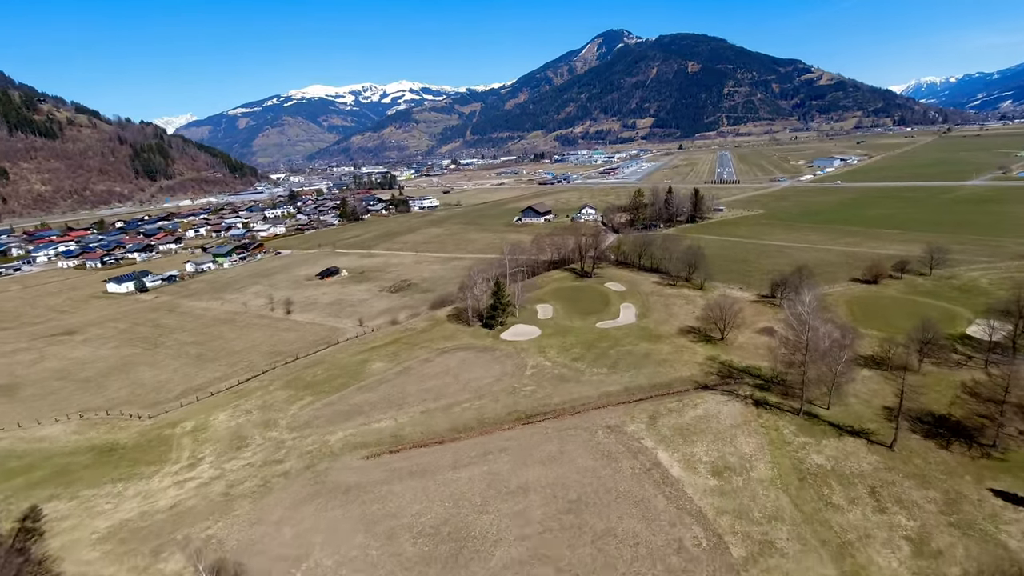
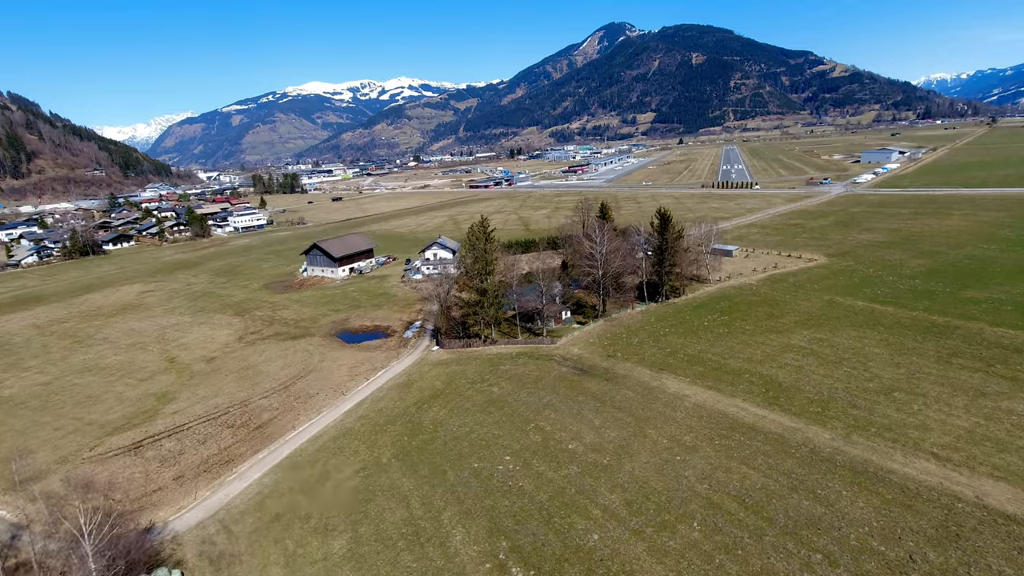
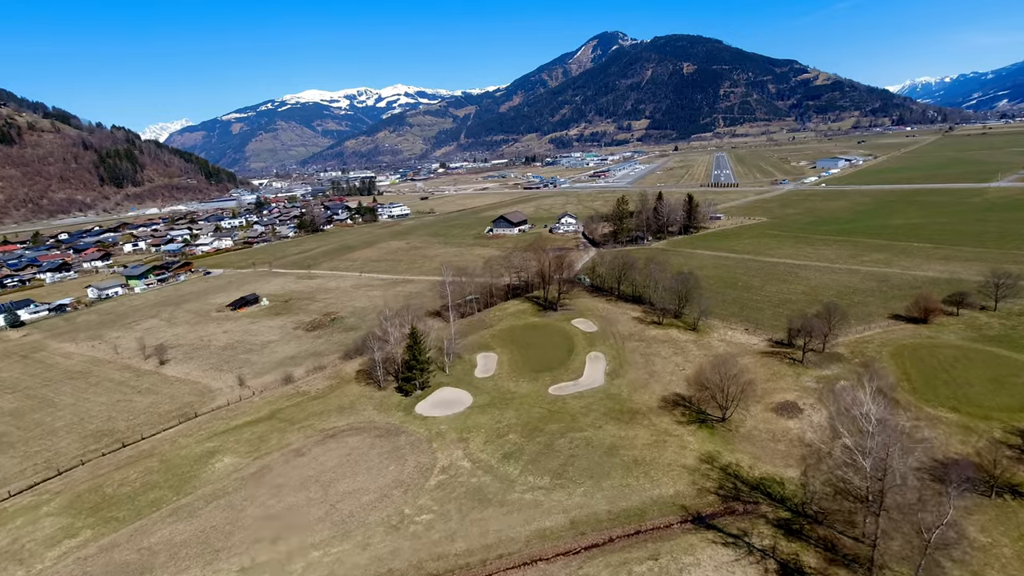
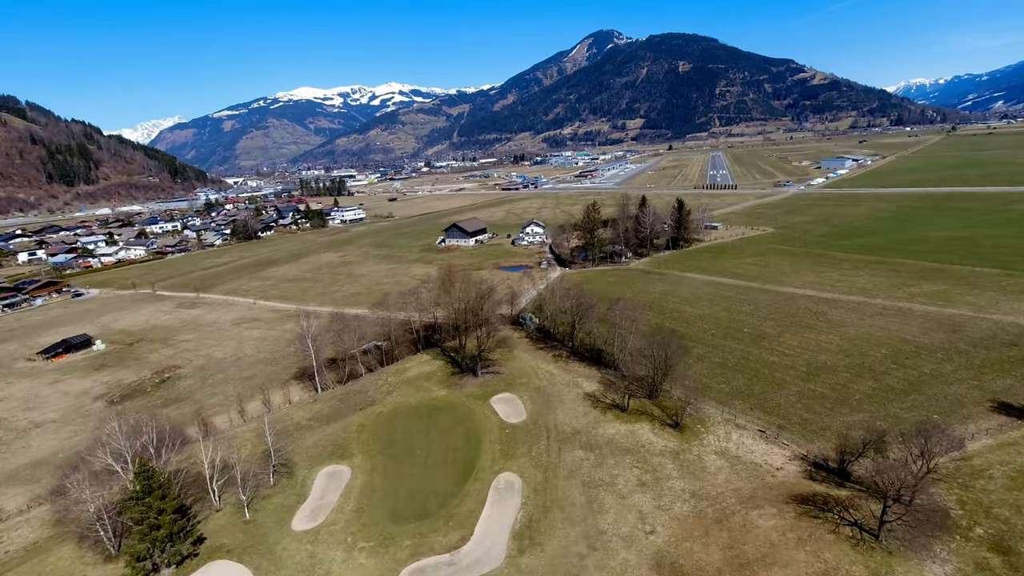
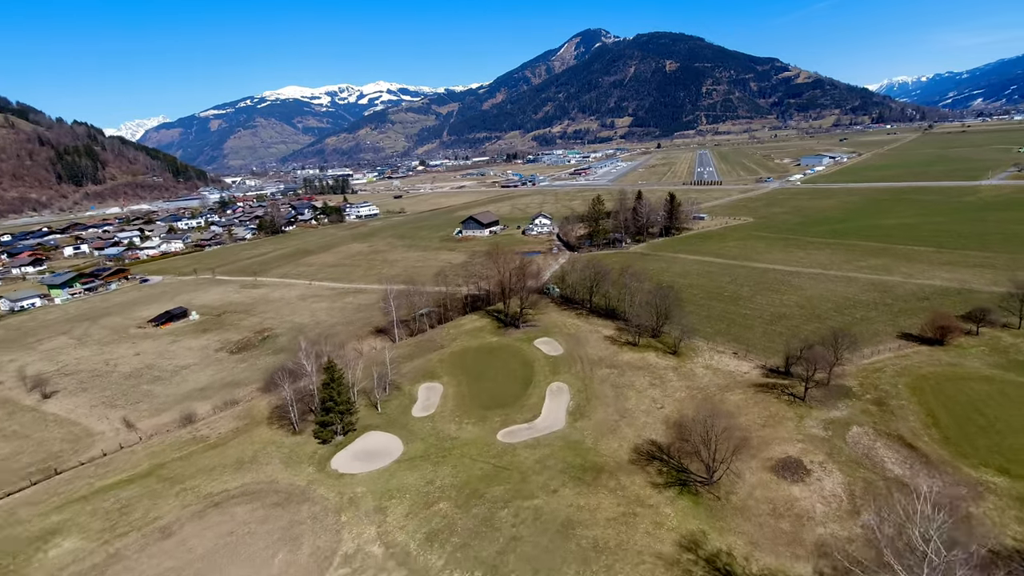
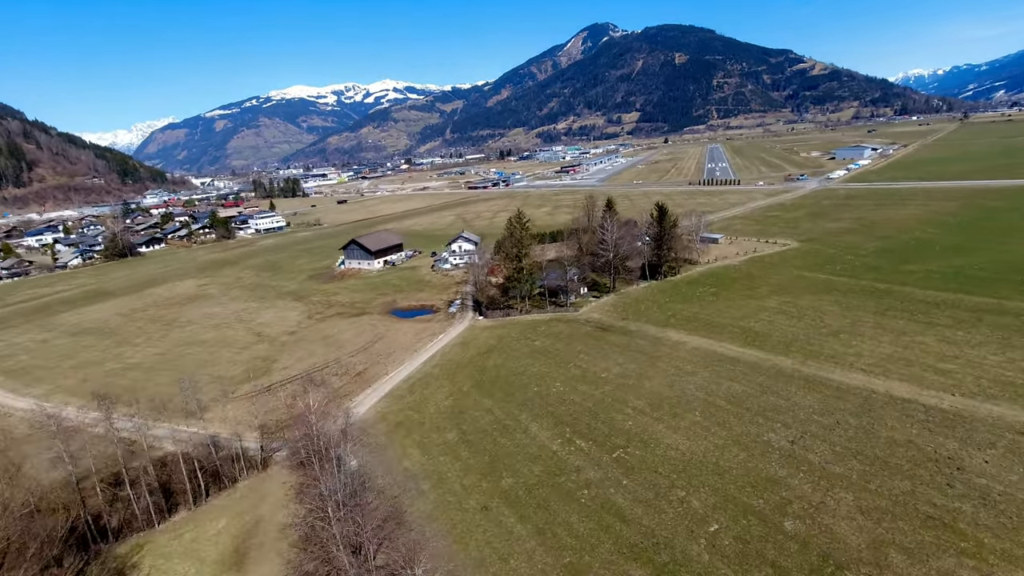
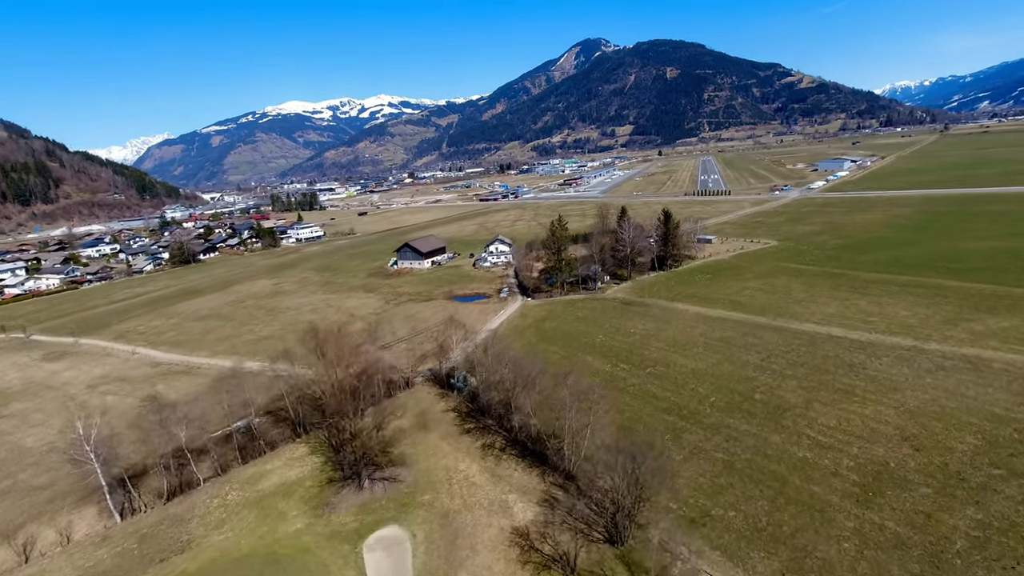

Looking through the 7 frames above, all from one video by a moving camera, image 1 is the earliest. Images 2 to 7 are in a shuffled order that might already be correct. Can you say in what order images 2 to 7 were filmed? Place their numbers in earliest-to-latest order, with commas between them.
3, 5, 4, 7, 6, 2
